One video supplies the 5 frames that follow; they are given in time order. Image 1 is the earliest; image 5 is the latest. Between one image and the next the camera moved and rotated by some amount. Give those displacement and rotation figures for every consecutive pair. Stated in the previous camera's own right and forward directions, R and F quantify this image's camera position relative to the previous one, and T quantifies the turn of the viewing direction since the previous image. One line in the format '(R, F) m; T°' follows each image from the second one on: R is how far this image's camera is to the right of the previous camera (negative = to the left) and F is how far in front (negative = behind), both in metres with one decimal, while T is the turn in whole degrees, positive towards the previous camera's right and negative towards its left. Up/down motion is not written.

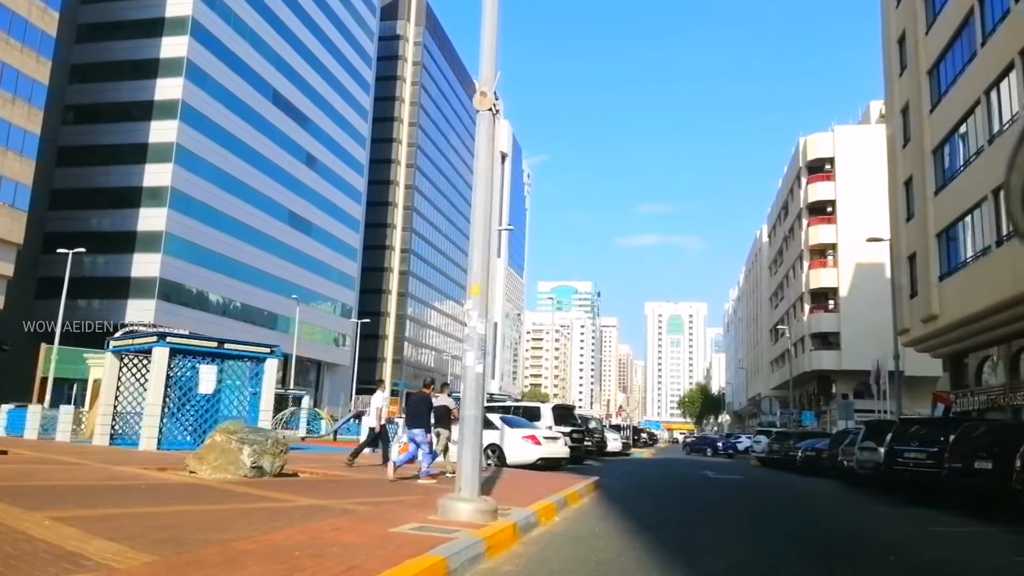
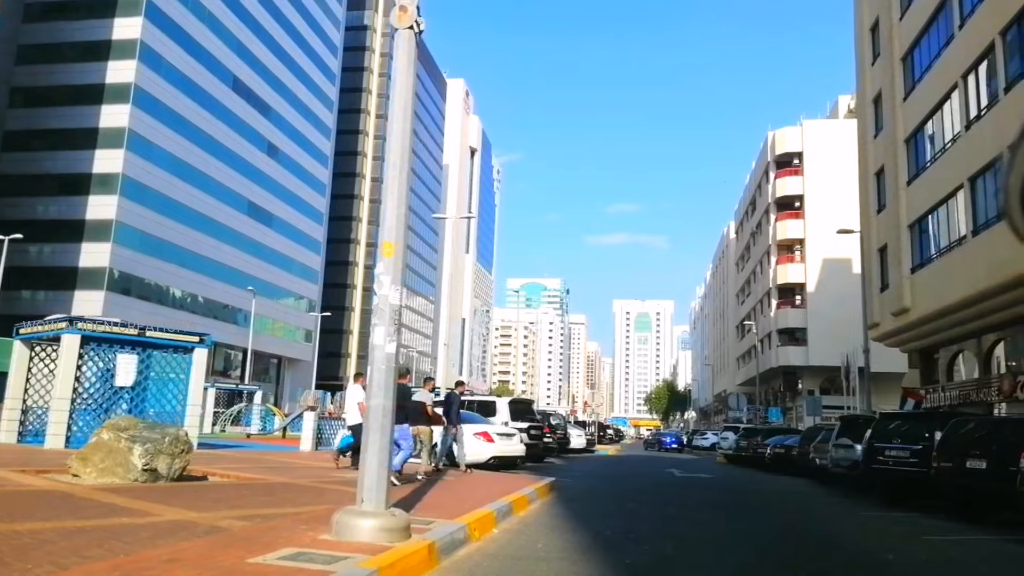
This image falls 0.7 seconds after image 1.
(+0.3, +1.2) m; +2°
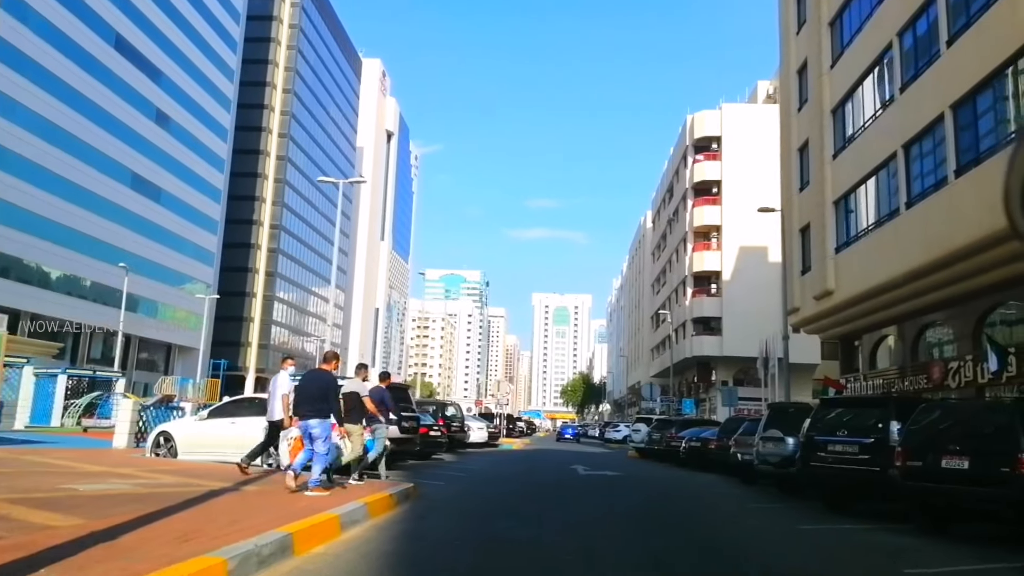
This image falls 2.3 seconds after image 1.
(+0.8, +2.8) m; +6°
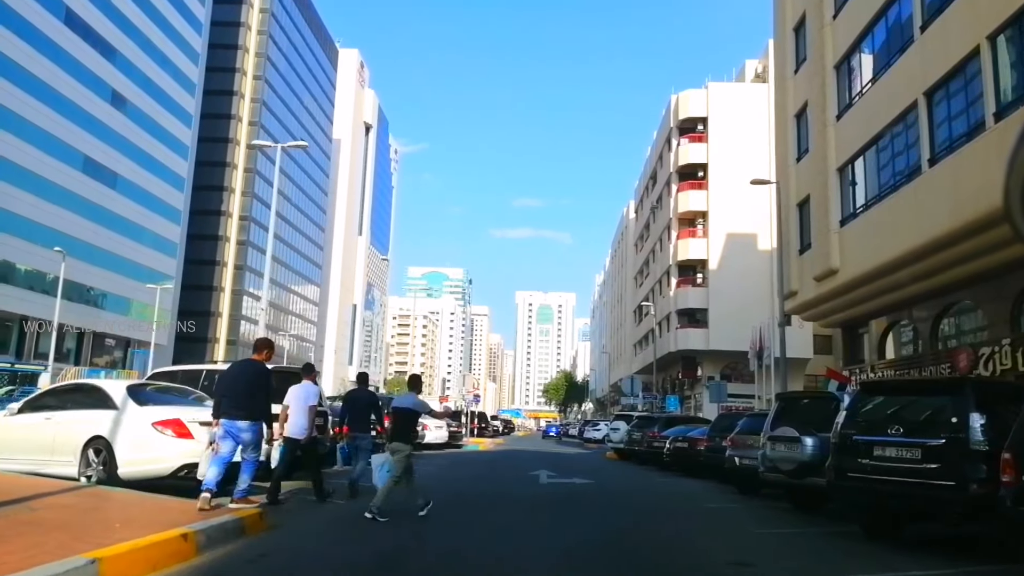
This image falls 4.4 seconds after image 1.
(+0.6, +3.1) m; +1°
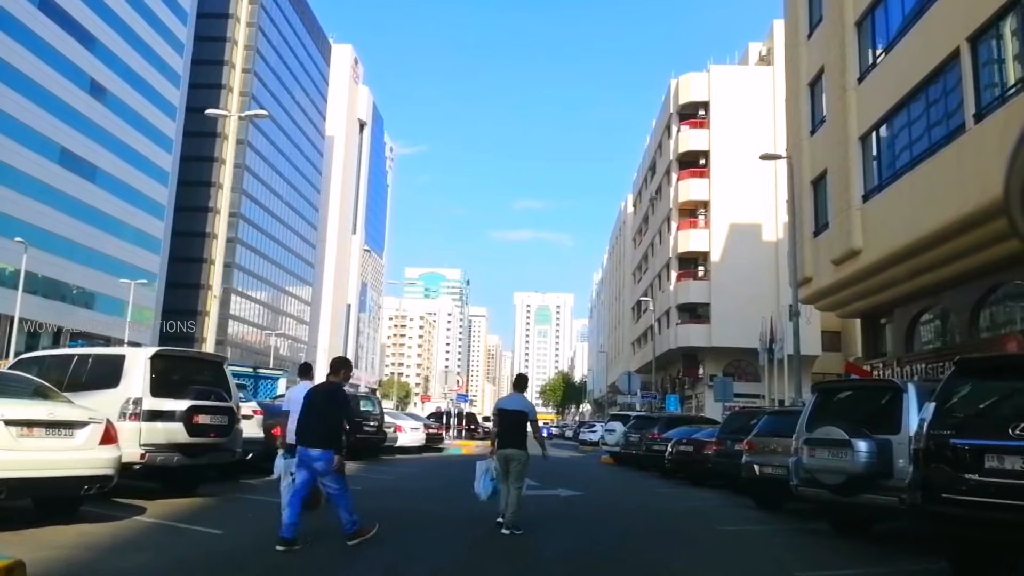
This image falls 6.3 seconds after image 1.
(+0.4, +2.4) m; 0°
